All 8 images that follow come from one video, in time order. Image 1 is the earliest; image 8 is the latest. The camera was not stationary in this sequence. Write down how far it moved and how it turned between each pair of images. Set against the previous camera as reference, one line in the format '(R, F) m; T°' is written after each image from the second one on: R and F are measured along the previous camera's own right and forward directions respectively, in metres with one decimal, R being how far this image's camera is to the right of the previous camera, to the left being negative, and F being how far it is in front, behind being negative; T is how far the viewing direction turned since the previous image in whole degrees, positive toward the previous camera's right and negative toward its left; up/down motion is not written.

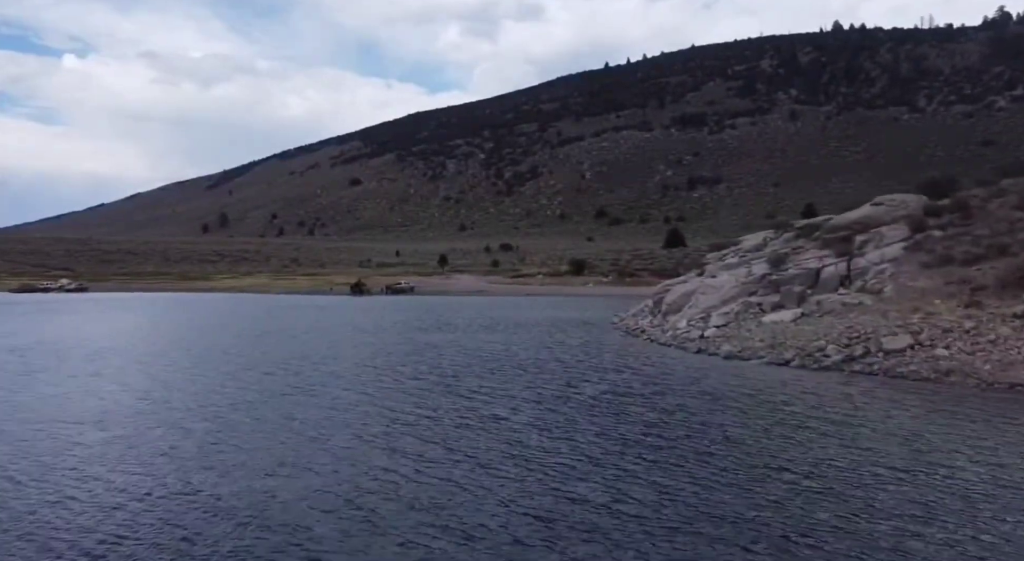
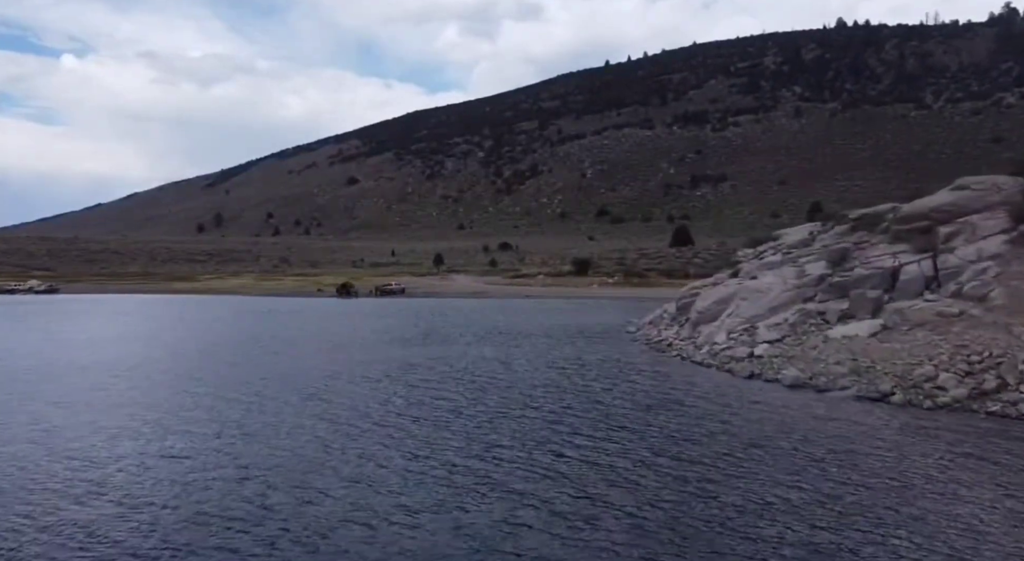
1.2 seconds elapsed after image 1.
(0.0, +2.6) m; 0°
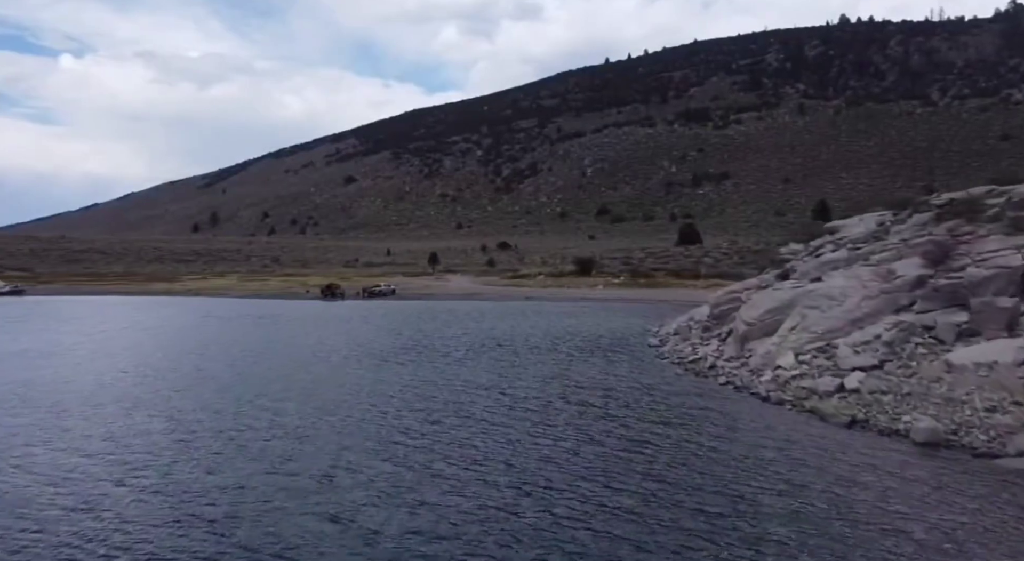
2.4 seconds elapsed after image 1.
(0.0, +2.6) m; 0°
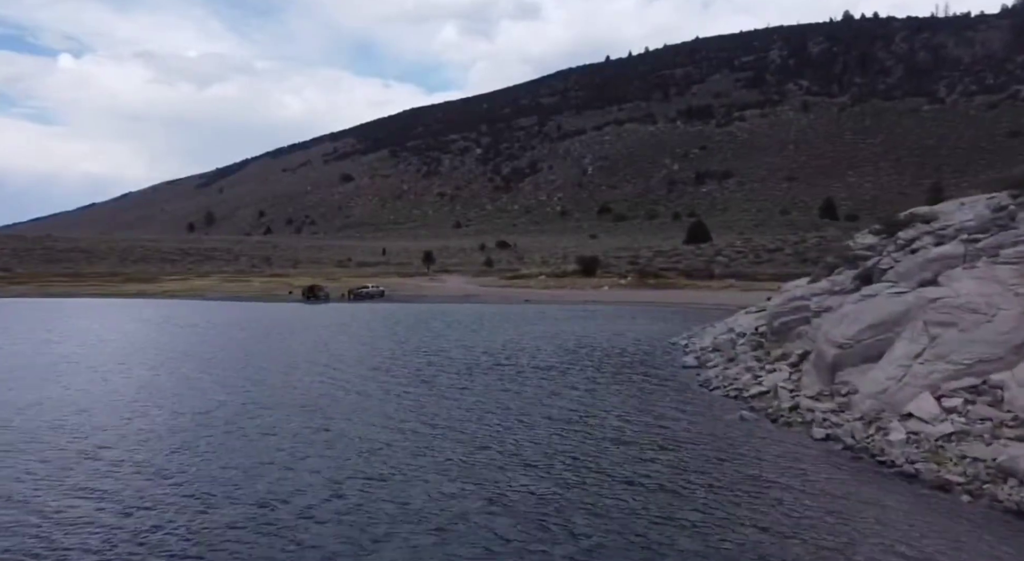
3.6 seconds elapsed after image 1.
(0.0, +2.7) m; 0°
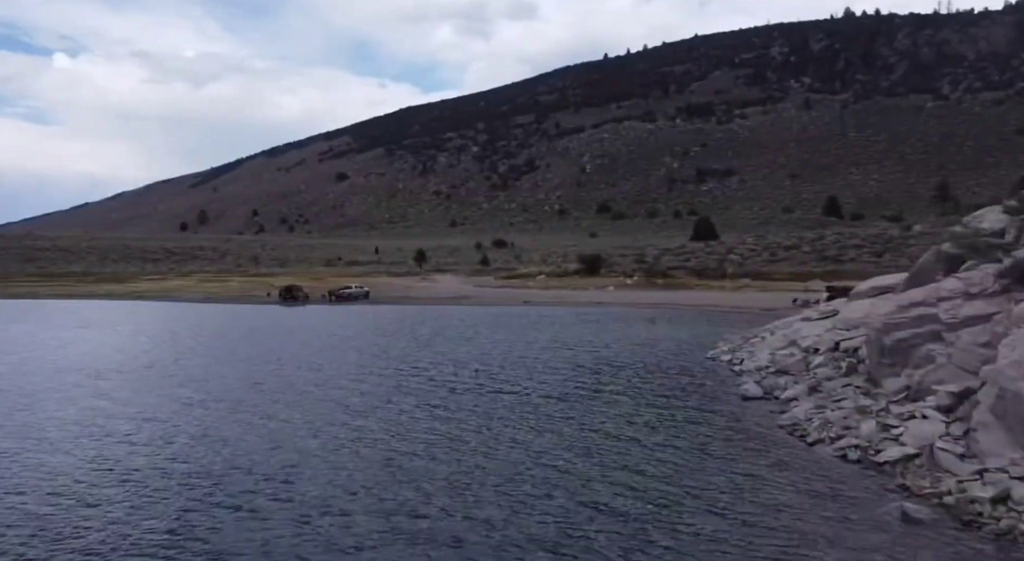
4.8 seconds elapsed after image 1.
(0.0, +2.7) m; 0°
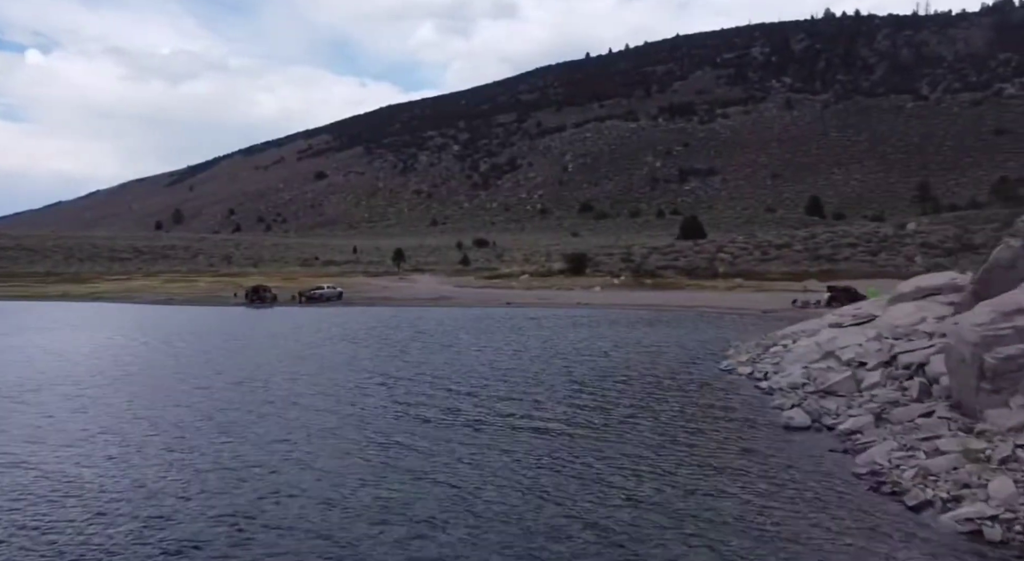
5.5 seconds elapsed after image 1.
(0.0, +1.5) m; +1°
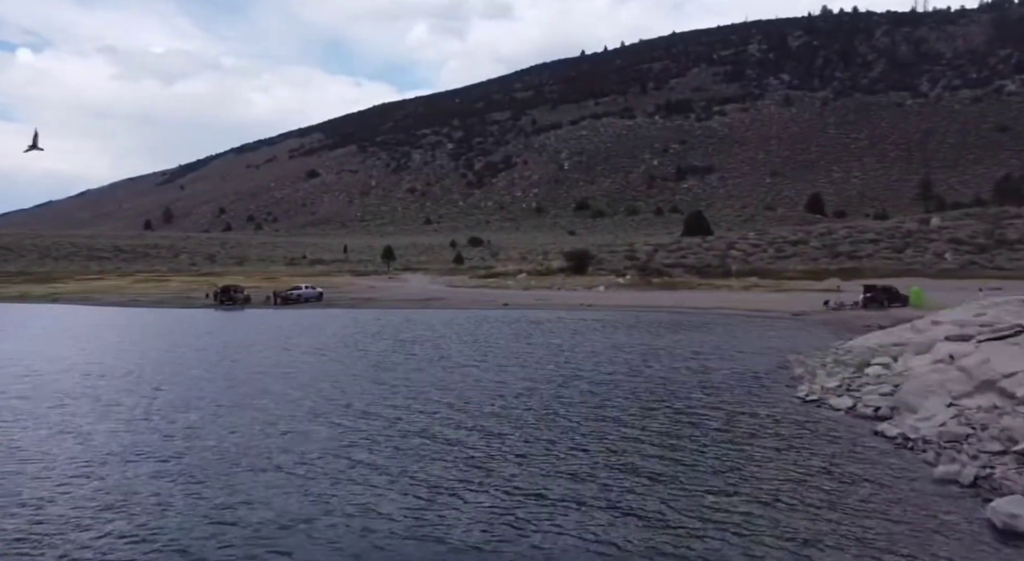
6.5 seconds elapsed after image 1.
(-0.1, +2.4) m; 0°
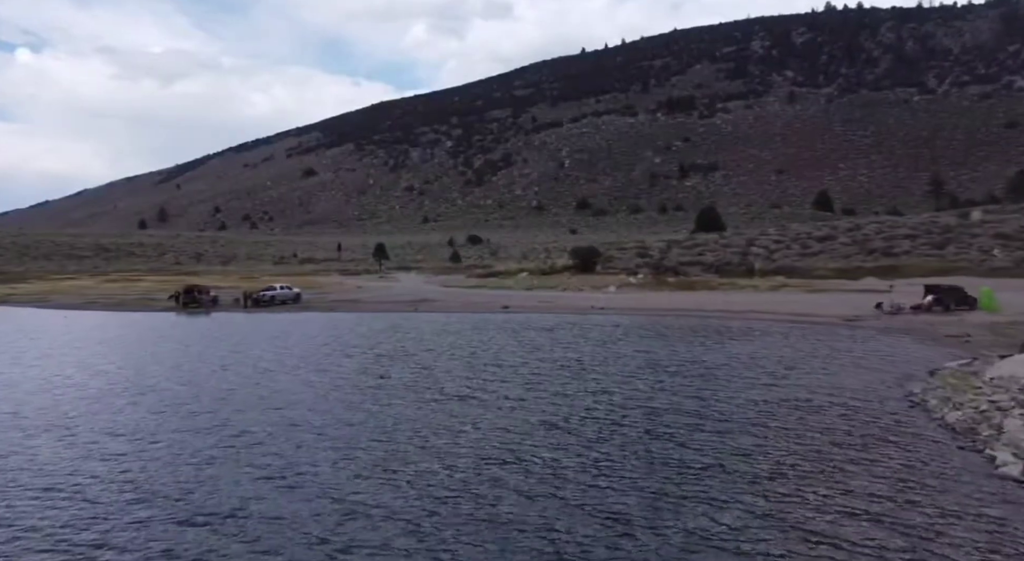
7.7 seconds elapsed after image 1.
(0.0, +2.7) m; 0°
